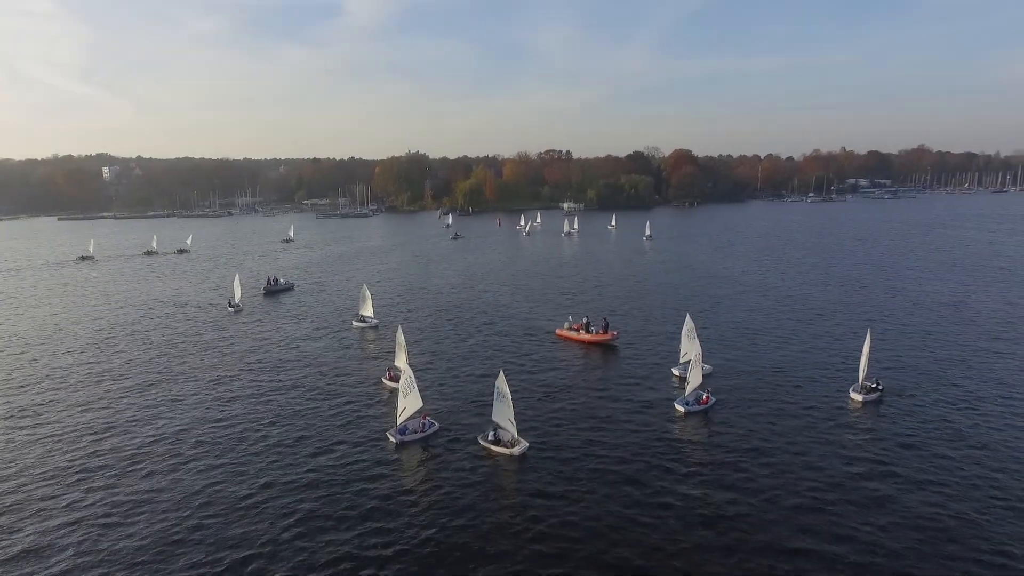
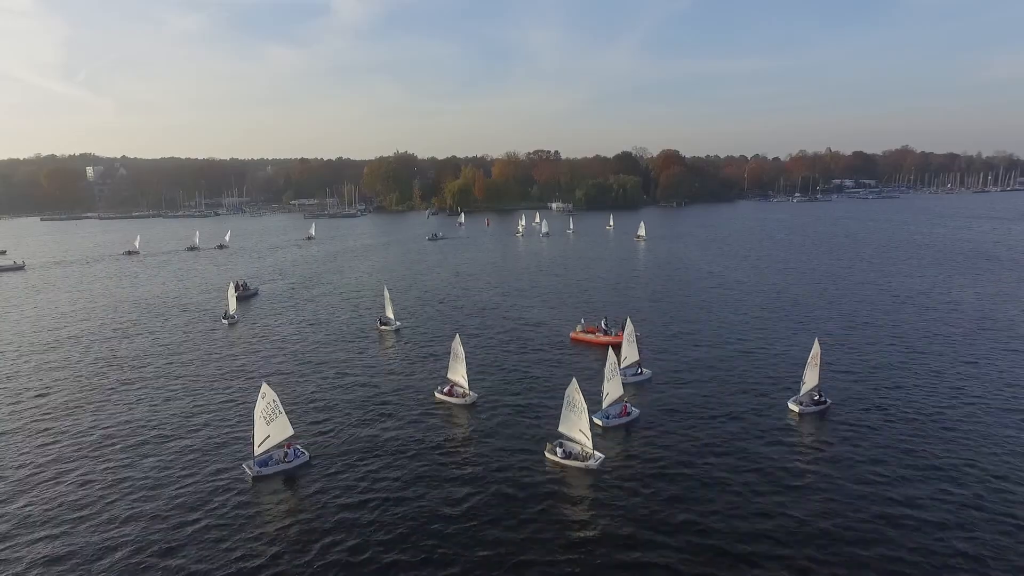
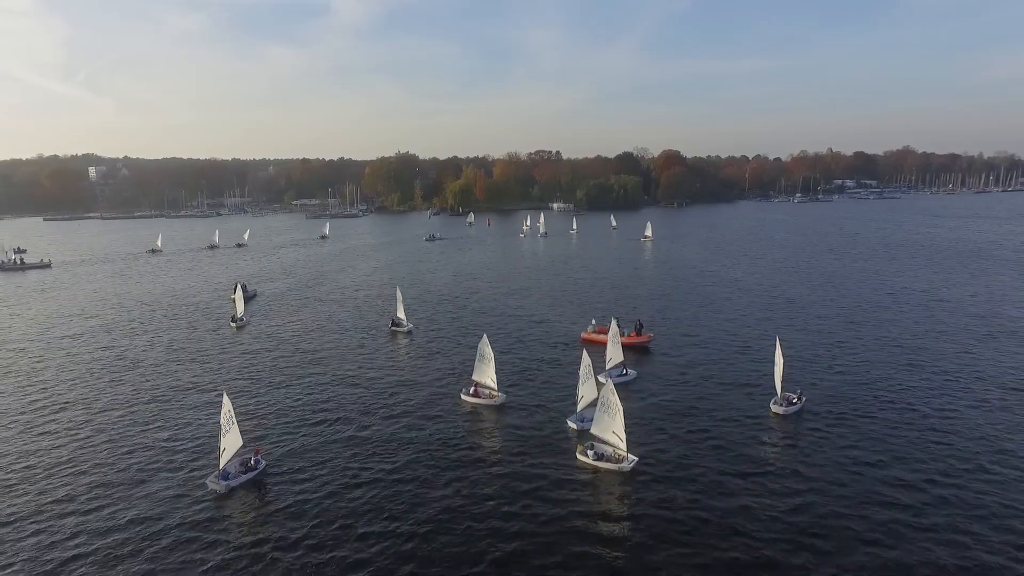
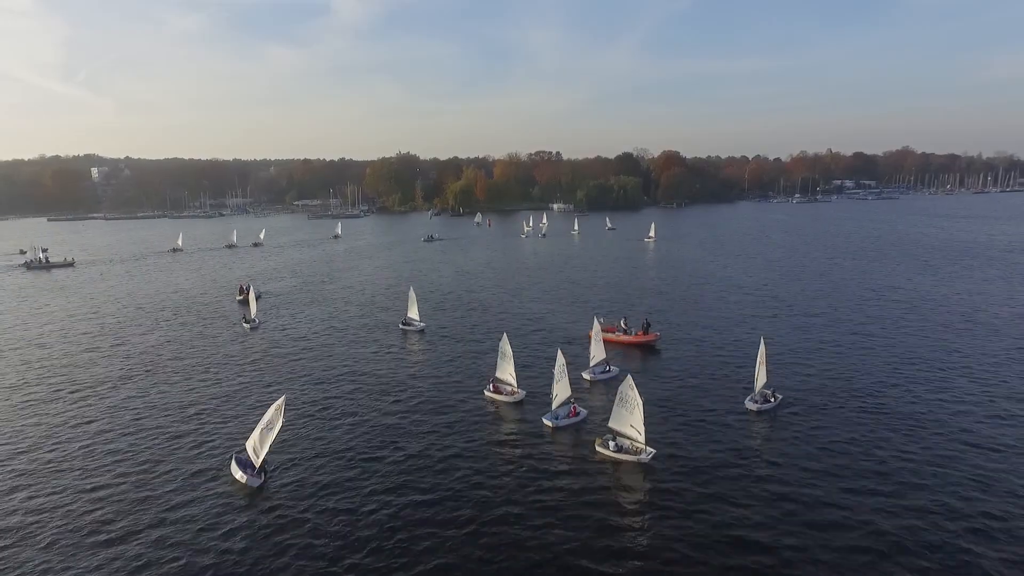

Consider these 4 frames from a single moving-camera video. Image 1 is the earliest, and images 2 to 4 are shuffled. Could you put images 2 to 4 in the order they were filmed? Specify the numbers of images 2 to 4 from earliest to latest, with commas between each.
2, 3, 4
